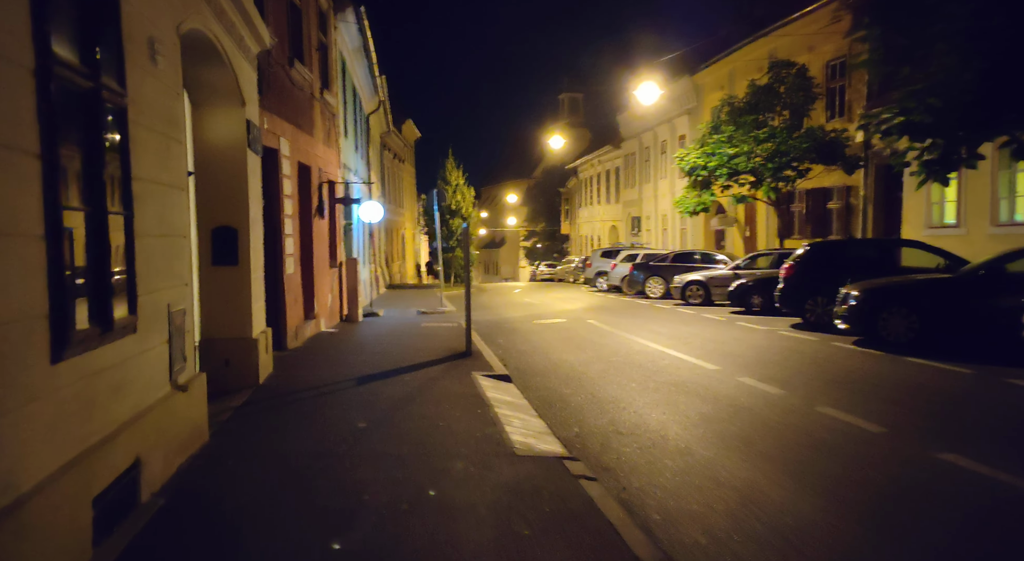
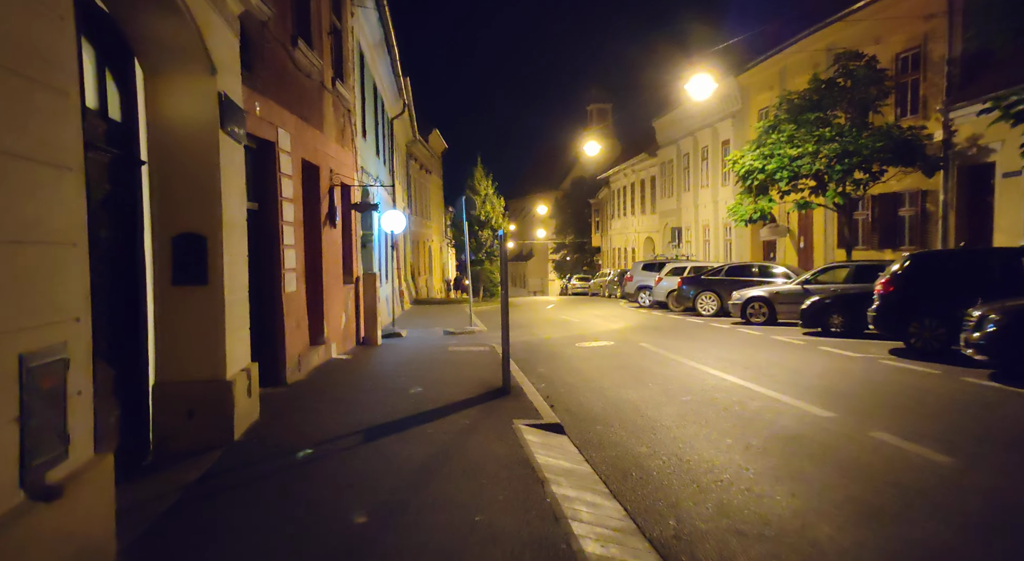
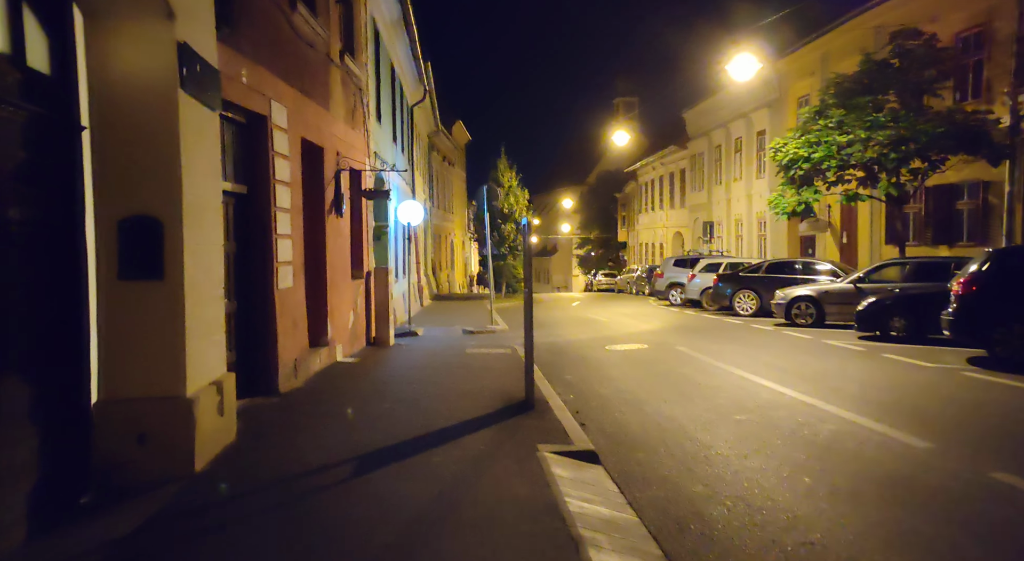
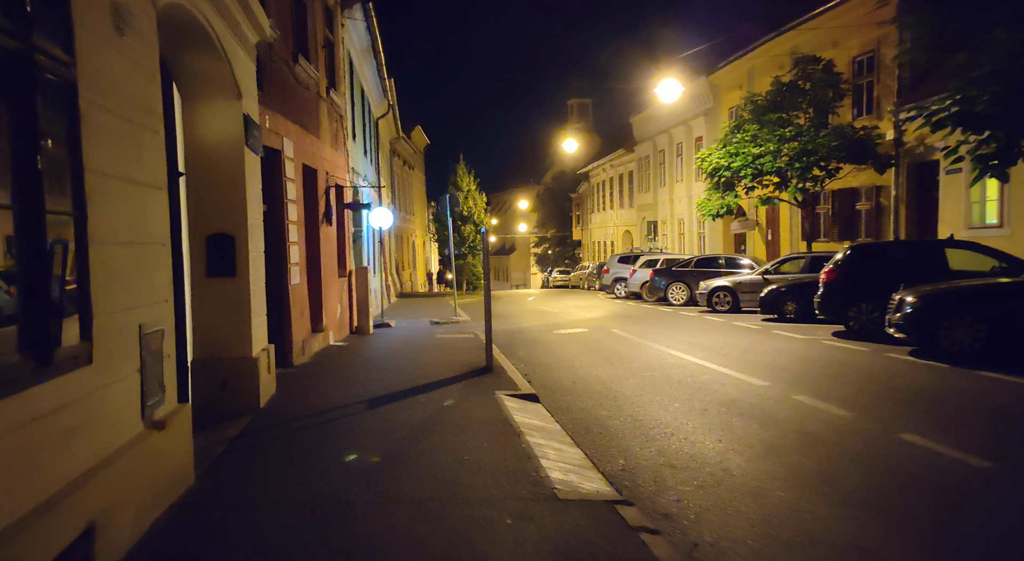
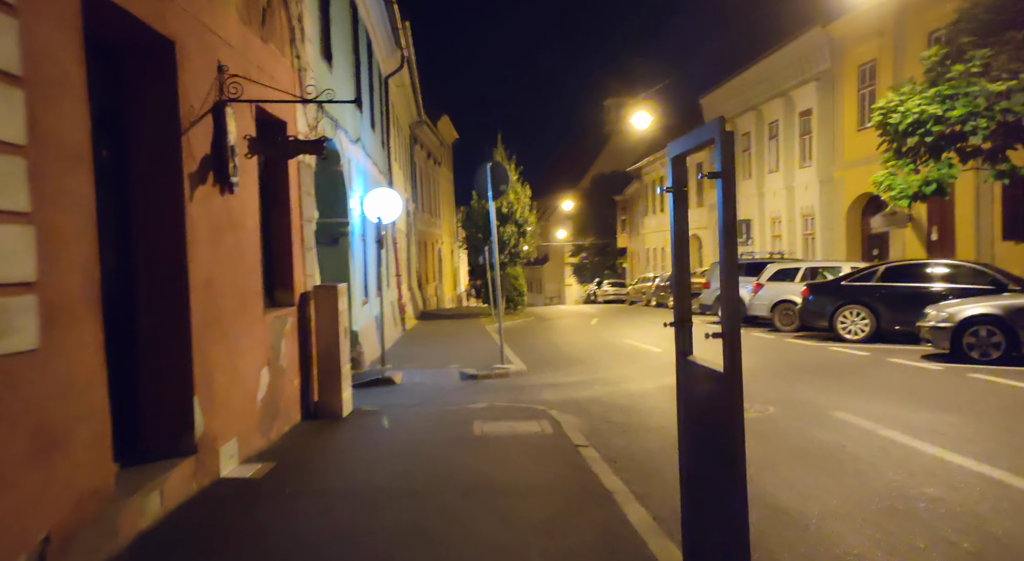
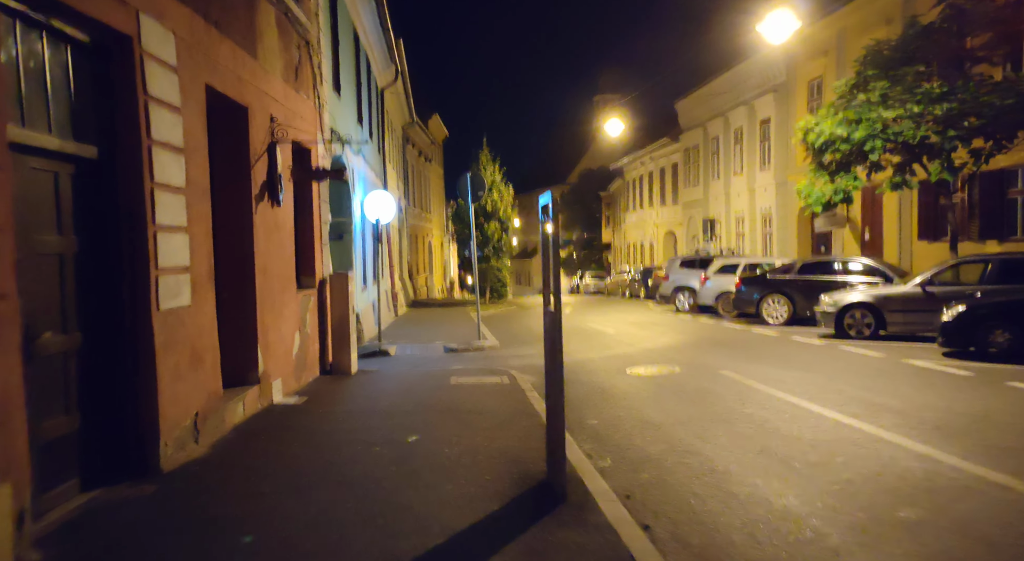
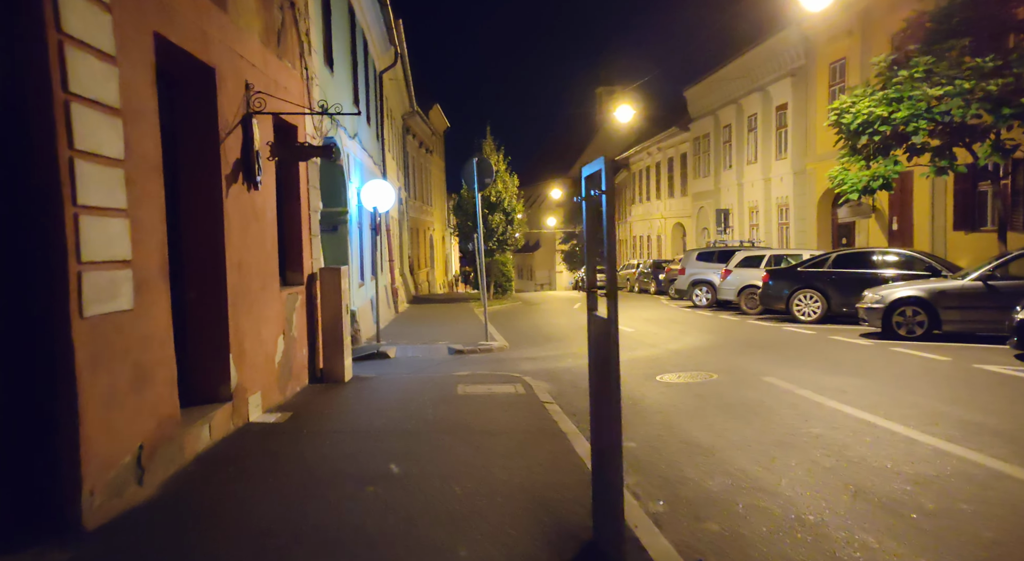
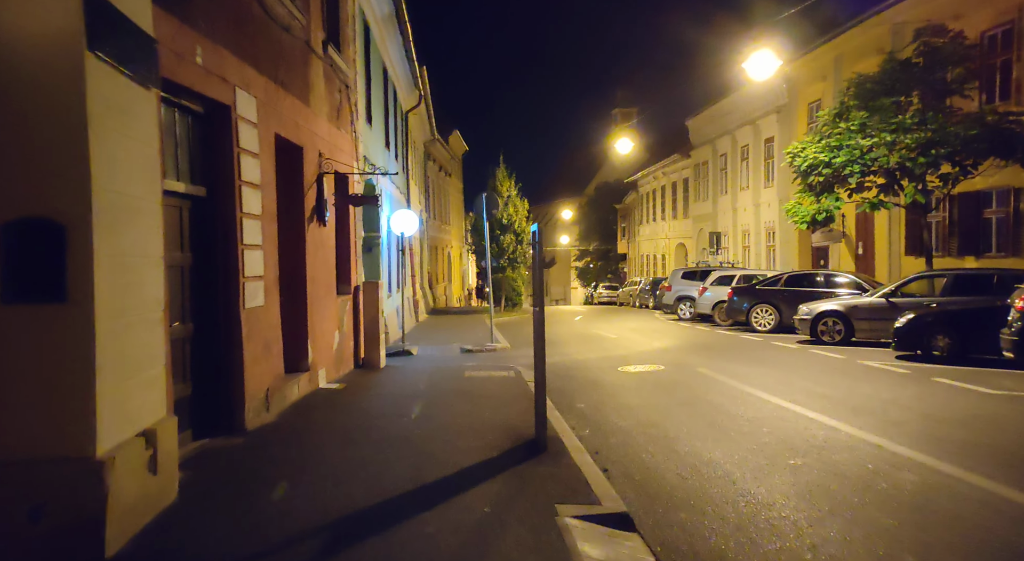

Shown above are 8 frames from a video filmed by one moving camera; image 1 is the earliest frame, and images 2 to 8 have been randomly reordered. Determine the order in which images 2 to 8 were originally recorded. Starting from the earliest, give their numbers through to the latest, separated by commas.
4, 2, 3, 8, 6, 7, 5
